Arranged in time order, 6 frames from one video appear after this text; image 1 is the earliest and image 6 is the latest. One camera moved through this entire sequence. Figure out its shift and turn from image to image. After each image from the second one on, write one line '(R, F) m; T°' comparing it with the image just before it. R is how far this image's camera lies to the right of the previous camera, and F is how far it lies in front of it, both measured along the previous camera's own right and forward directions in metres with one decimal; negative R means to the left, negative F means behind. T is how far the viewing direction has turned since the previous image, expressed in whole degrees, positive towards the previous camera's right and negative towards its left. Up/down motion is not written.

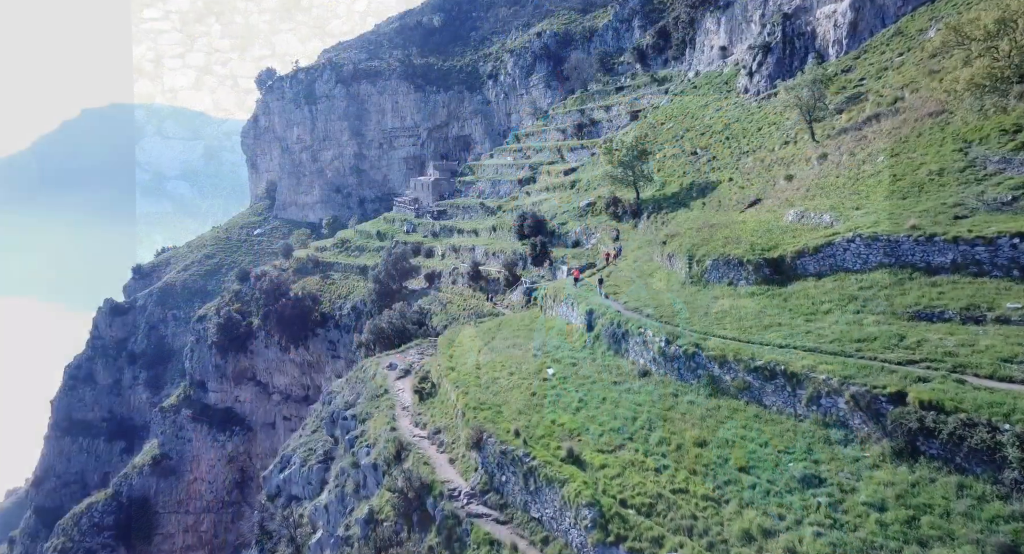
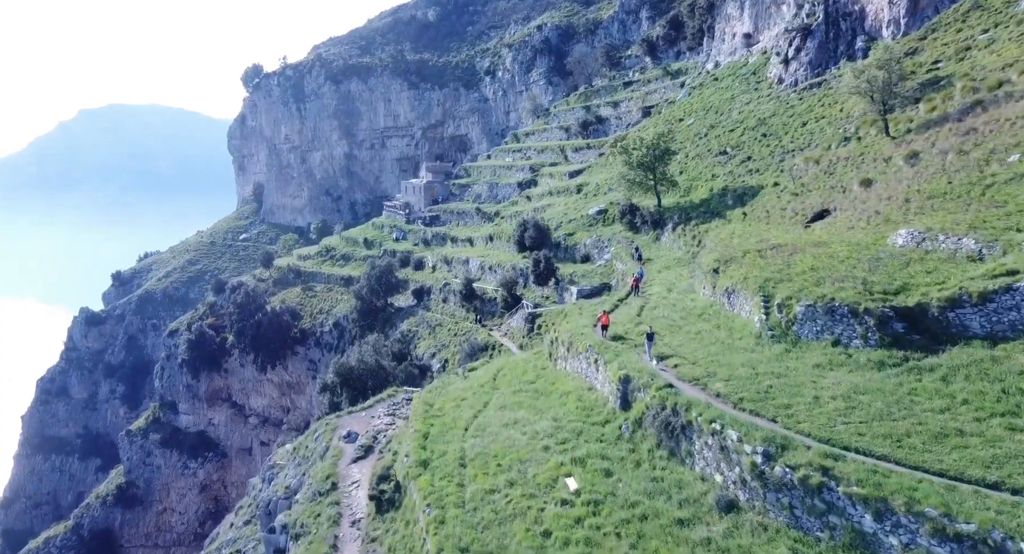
(0.0, +7.4) m; 0°
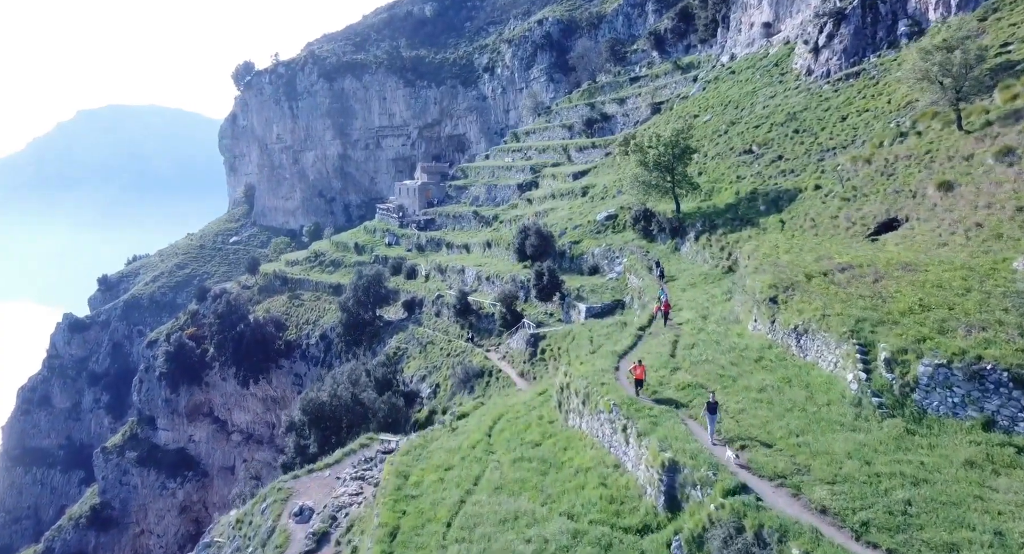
(0.0, +4.8) m; 0°
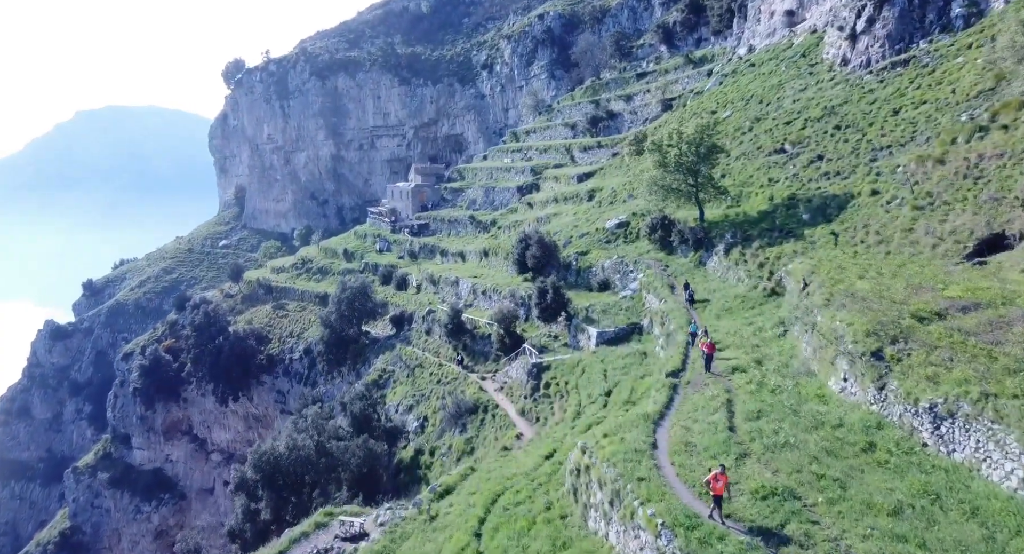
(0.0, +4.9) m; 0°
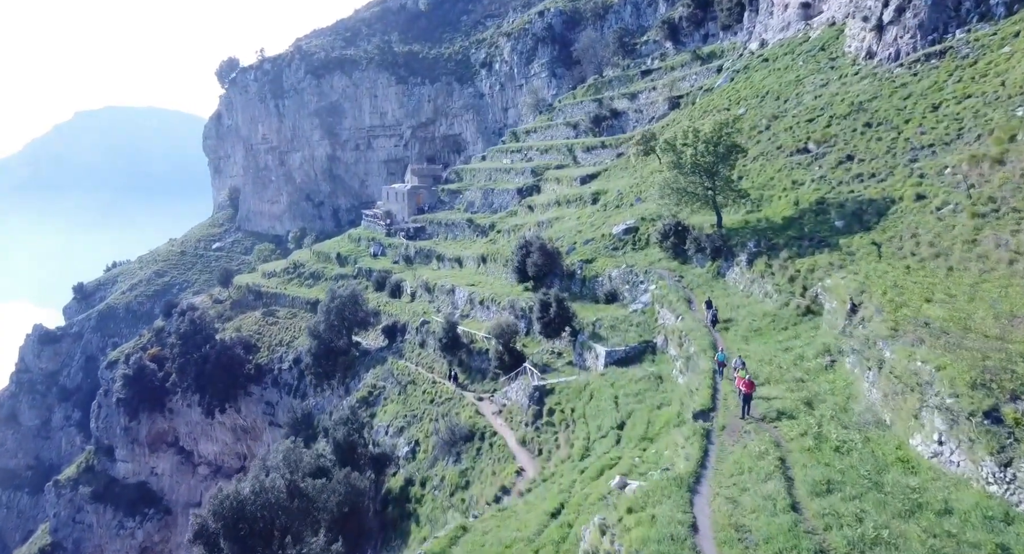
(0.0, +2.9) m; 0°
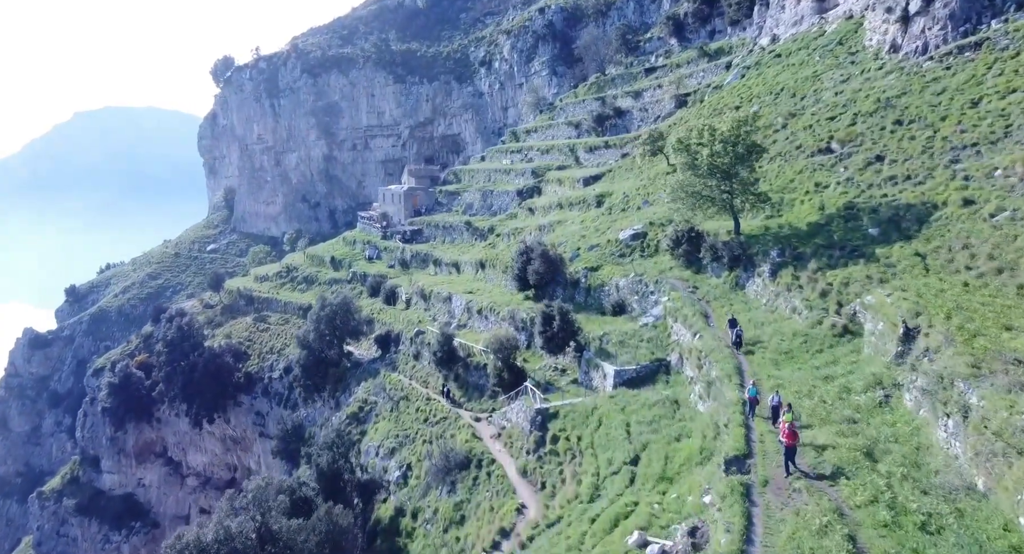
(0.0, +2.3) m; 0°
